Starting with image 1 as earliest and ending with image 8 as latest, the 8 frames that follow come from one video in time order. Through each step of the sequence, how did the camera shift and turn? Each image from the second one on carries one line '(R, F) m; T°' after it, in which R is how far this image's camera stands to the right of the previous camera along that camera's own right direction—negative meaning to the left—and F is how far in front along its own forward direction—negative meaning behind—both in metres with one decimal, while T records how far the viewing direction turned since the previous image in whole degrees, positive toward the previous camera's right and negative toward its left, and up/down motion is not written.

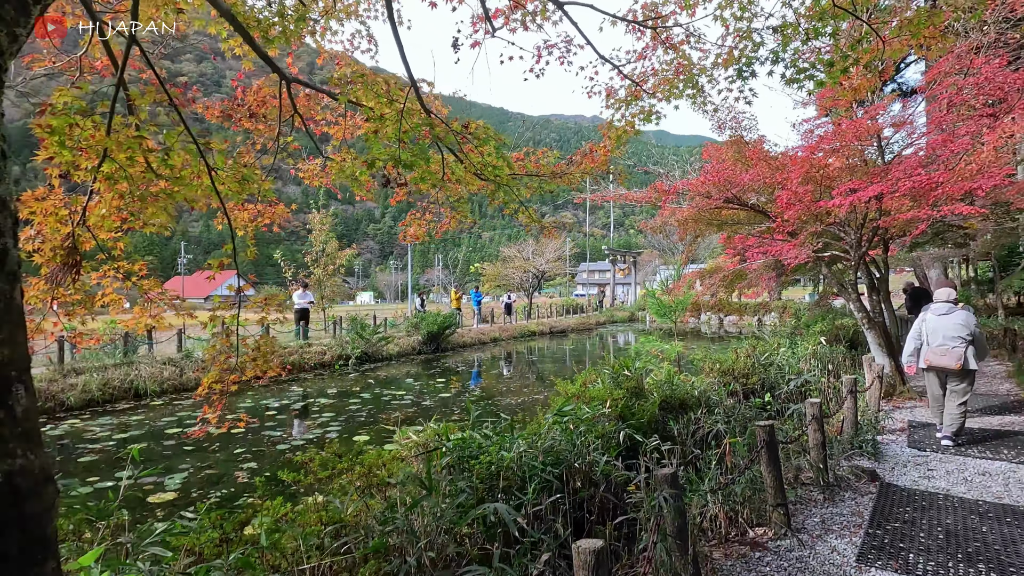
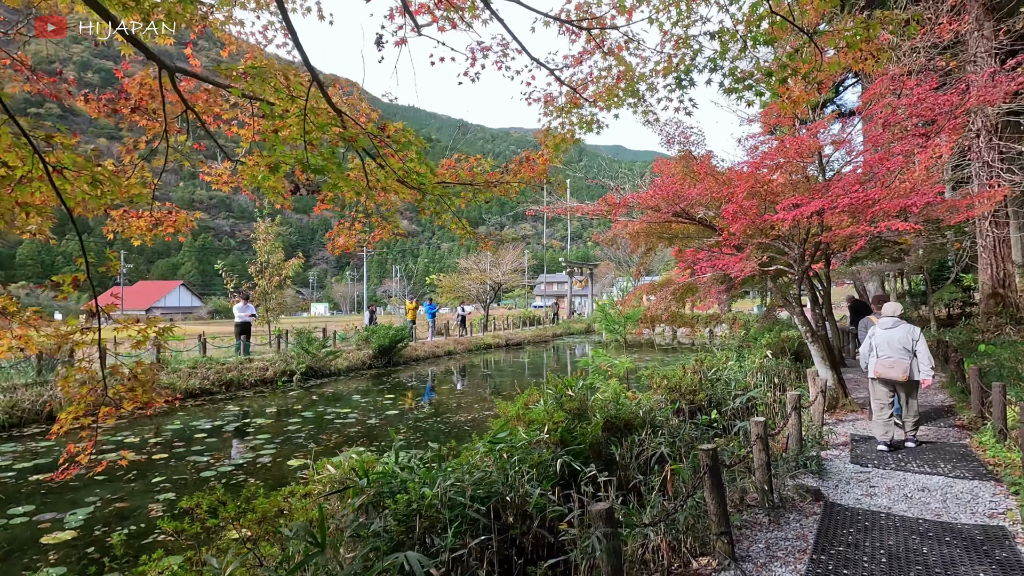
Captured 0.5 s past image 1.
(+0.1, +0.2) m; +4°
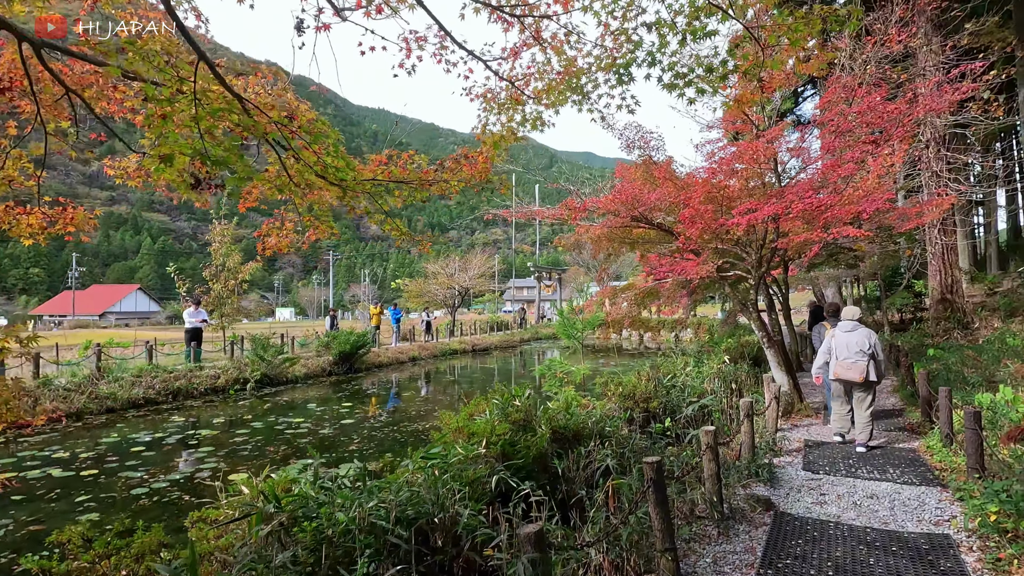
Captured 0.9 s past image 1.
(+0.1, +0.1) m; +3°
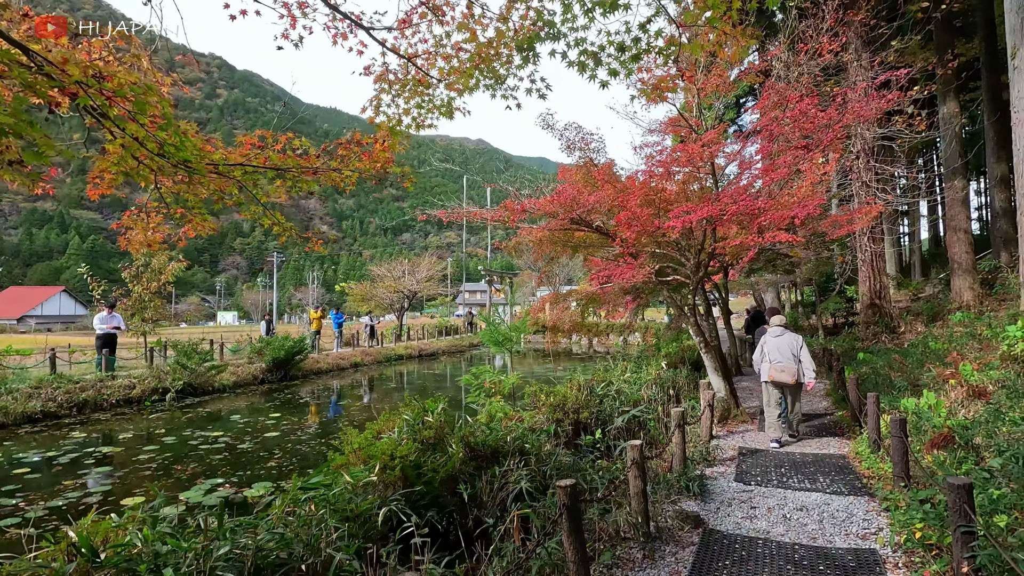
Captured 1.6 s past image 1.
(+0.2, +0.2) m; +5°
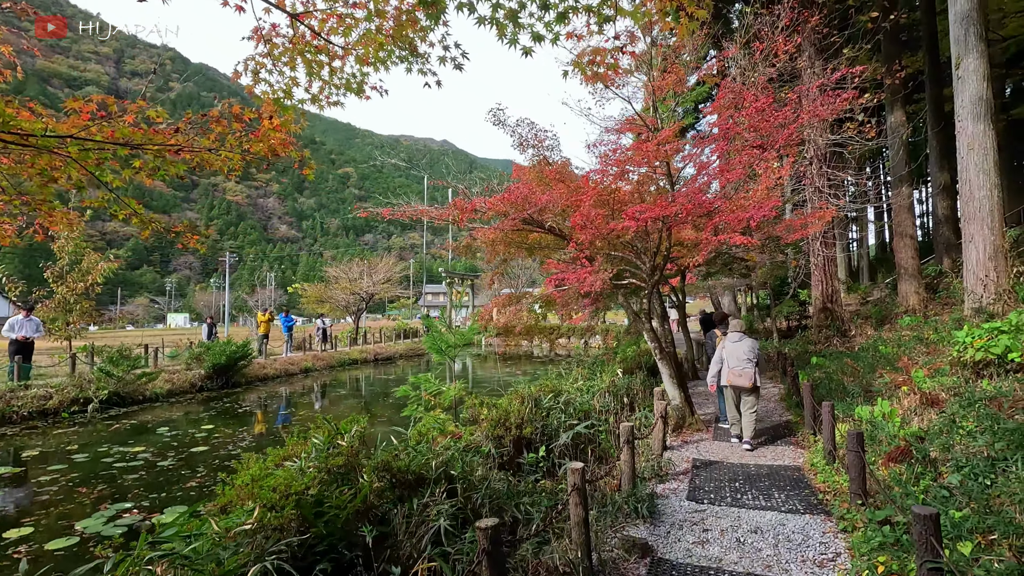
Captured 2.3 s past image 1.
(+0.2, +0.3) m; +4°
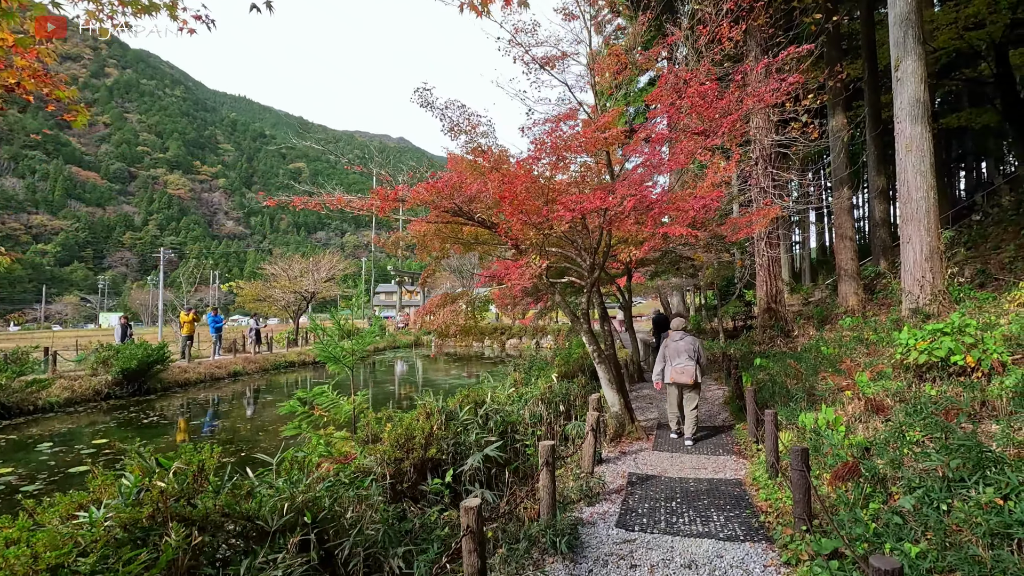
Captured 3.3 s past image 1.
(+0.3, +0.5) m; +5°
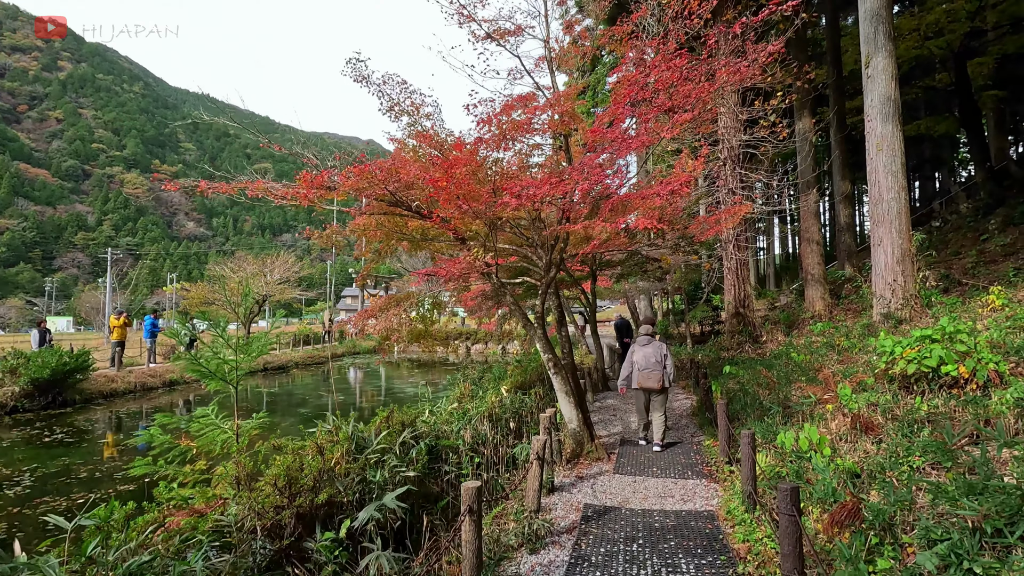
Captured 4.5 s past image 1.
(+0.2, +0.6) m; +3°
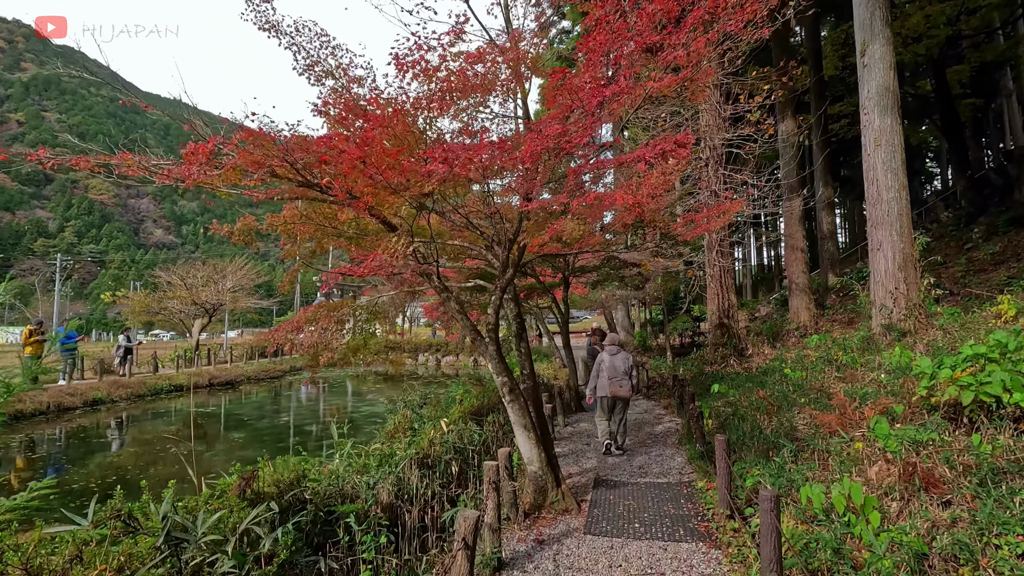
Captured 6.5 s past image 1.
(+0.2, +0.9) m; +2°
